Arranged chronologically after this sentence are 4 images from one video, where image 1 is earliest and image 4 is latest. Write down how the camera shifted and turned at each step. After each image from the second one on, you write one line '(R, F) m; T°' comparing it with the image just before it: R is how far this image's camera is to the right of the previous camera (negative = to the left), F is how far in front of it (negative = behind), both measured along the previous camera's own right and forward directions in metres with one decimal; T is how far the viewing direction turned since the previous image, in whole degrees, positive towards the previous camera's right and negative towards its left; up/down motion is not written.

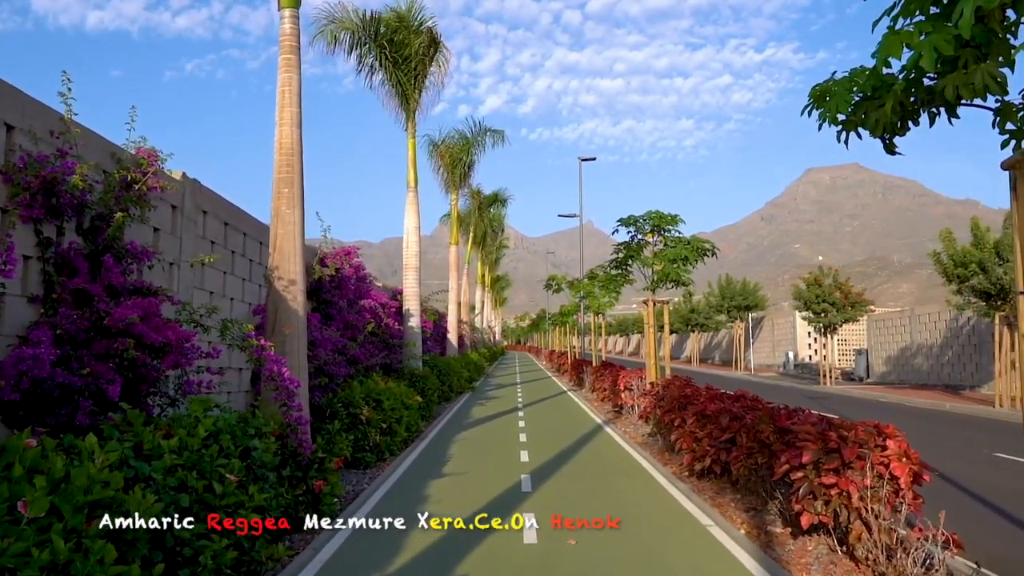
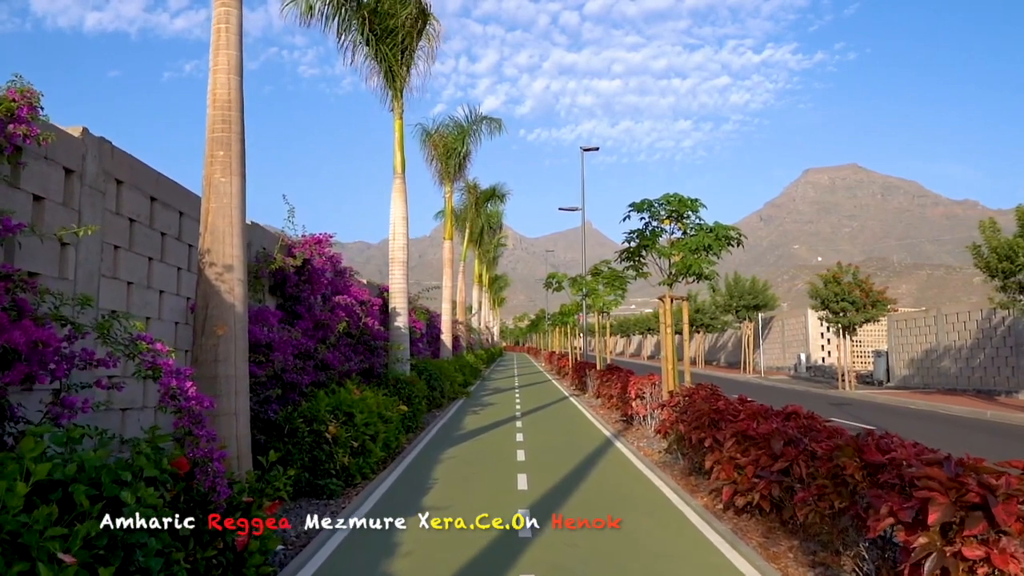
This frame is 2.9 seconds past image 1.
(0.0, +1.9) m; 0°
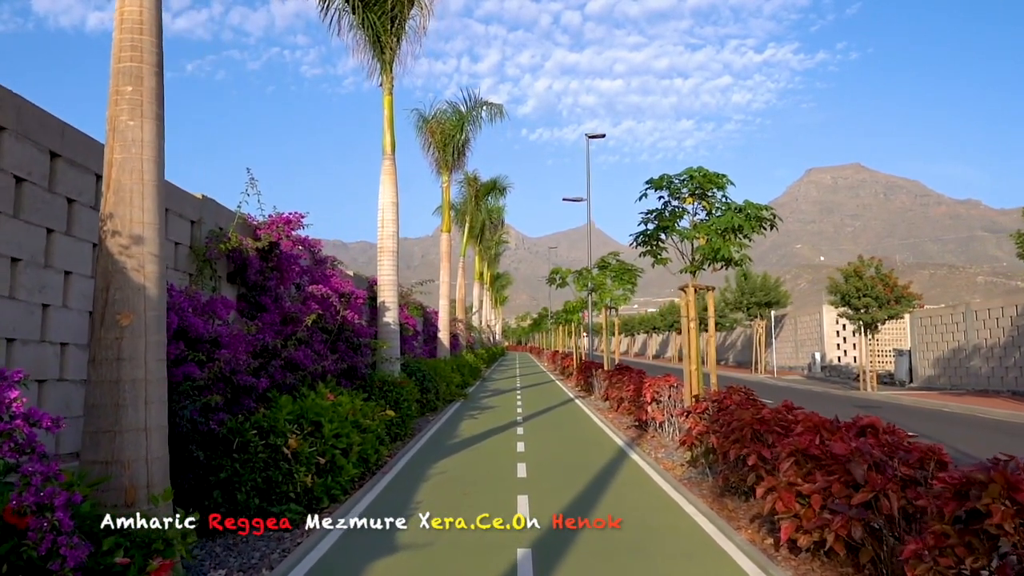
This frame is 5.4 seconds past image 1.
(0.0, +1.7) m; 0°
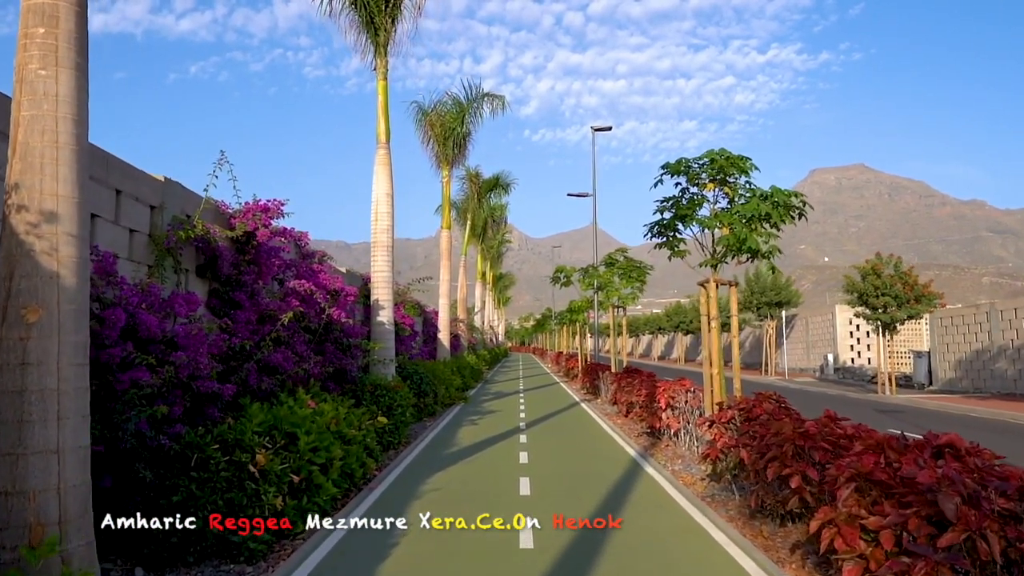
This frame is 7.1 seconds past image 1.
(0.0, +1.1) m; 0°
